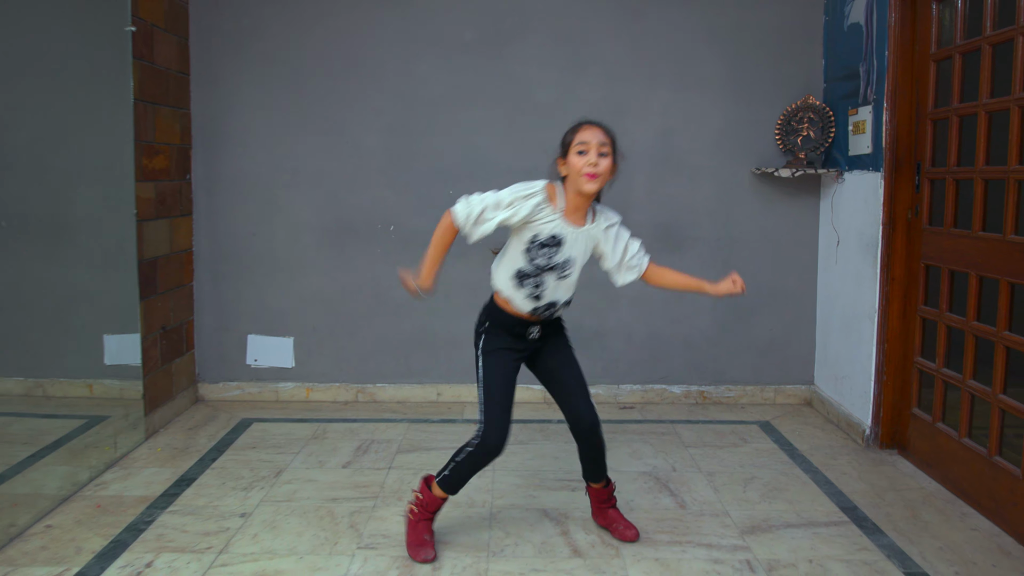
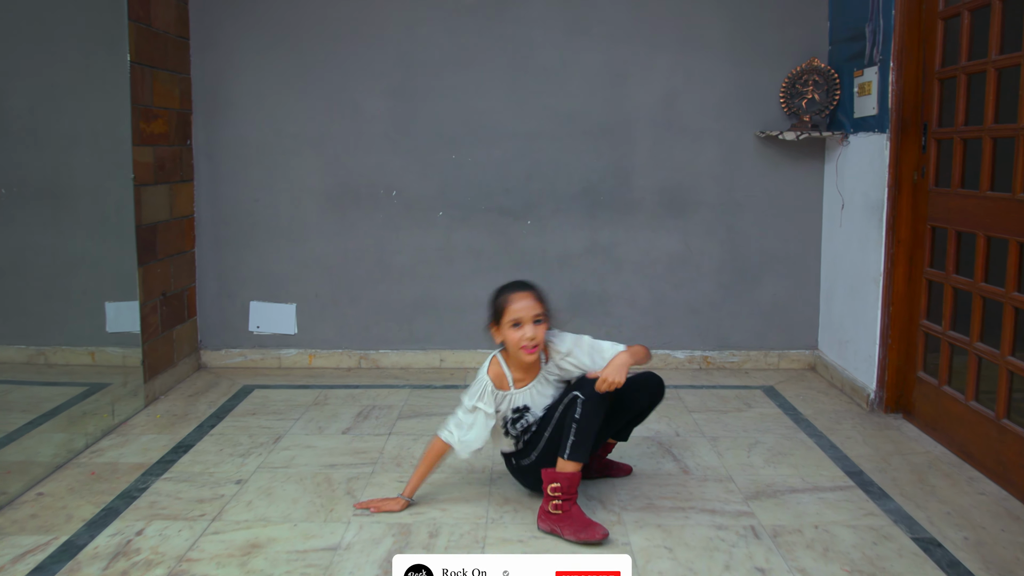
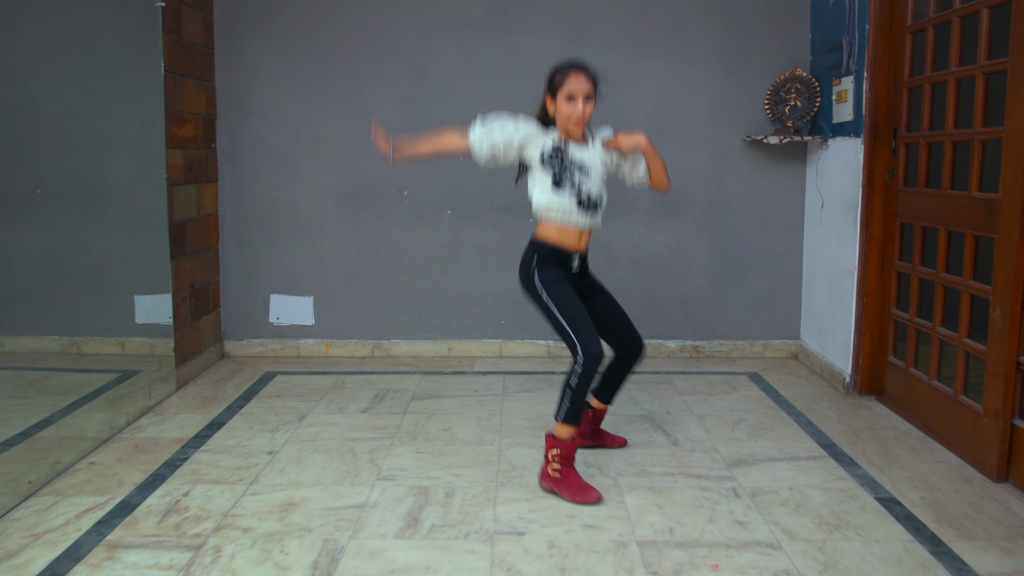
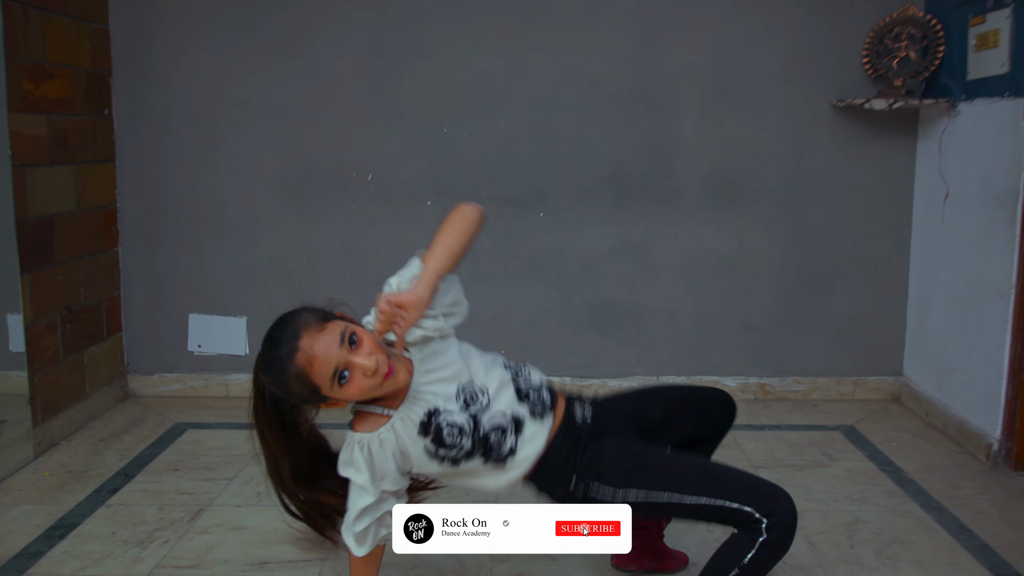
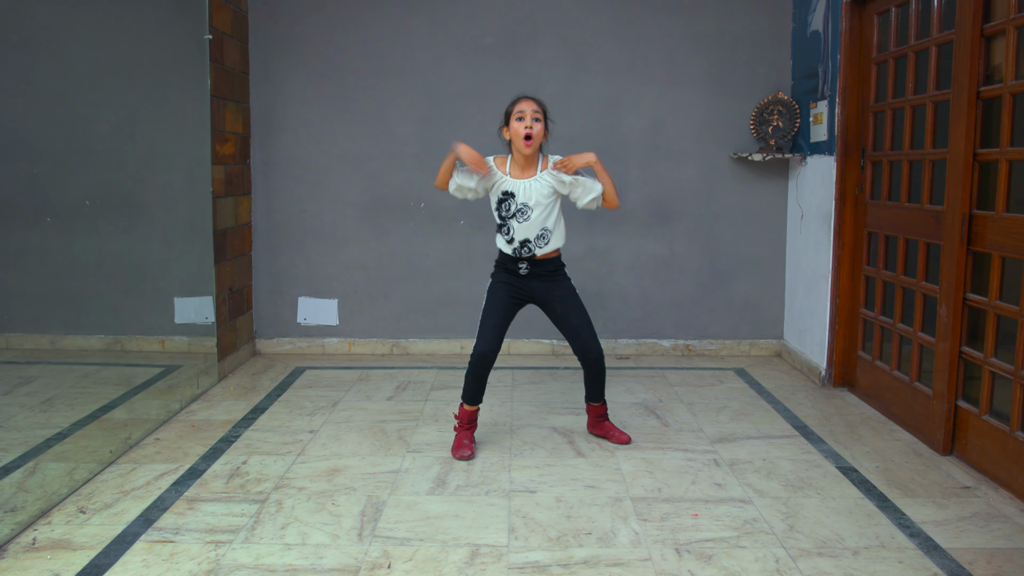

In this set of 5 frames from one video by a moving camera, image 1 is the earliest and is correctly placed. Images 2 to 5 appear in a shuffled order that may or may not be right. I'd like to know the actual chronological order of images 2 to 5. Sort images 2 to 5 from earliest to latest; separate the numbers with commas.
5, 3, 2, 4
